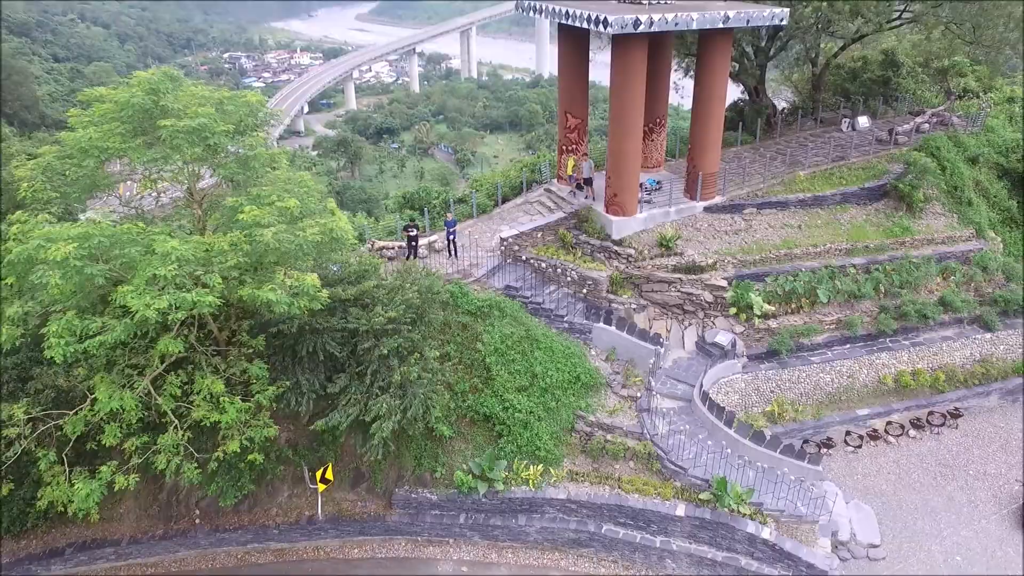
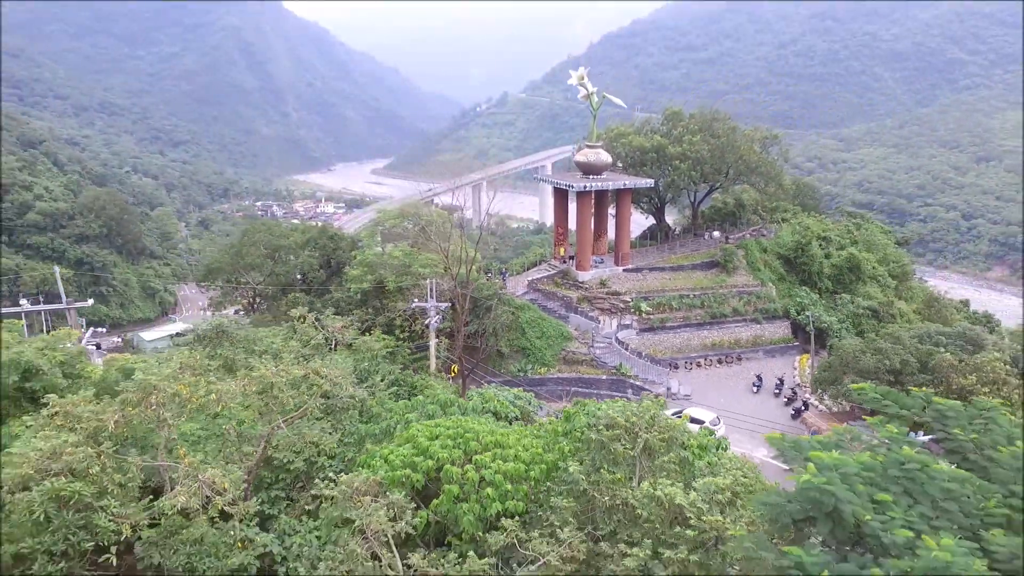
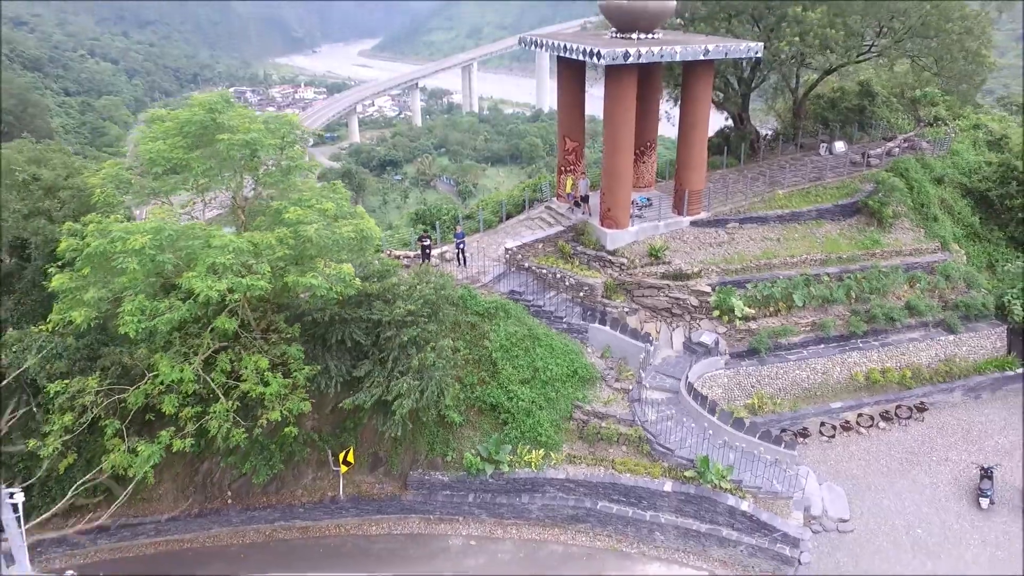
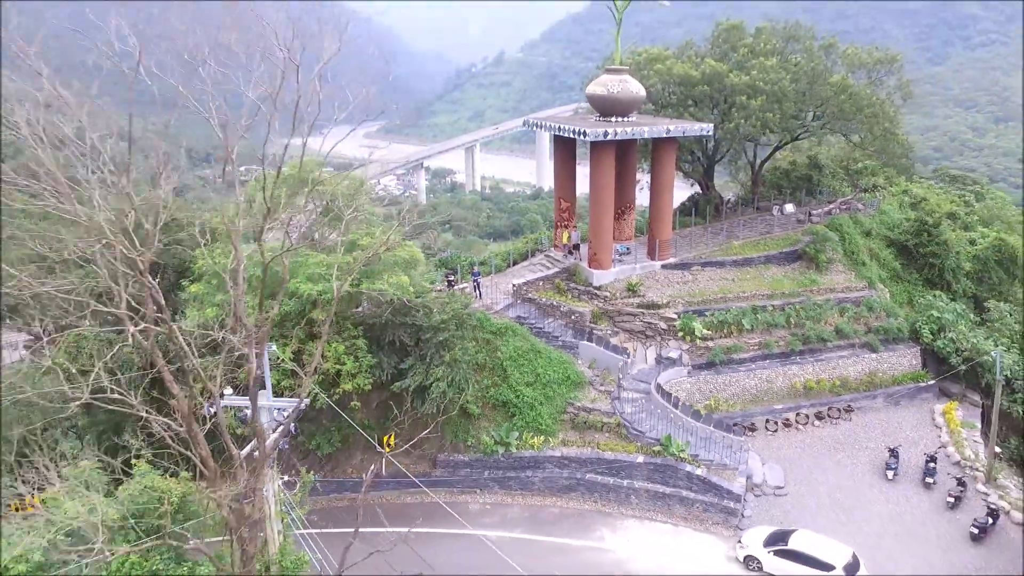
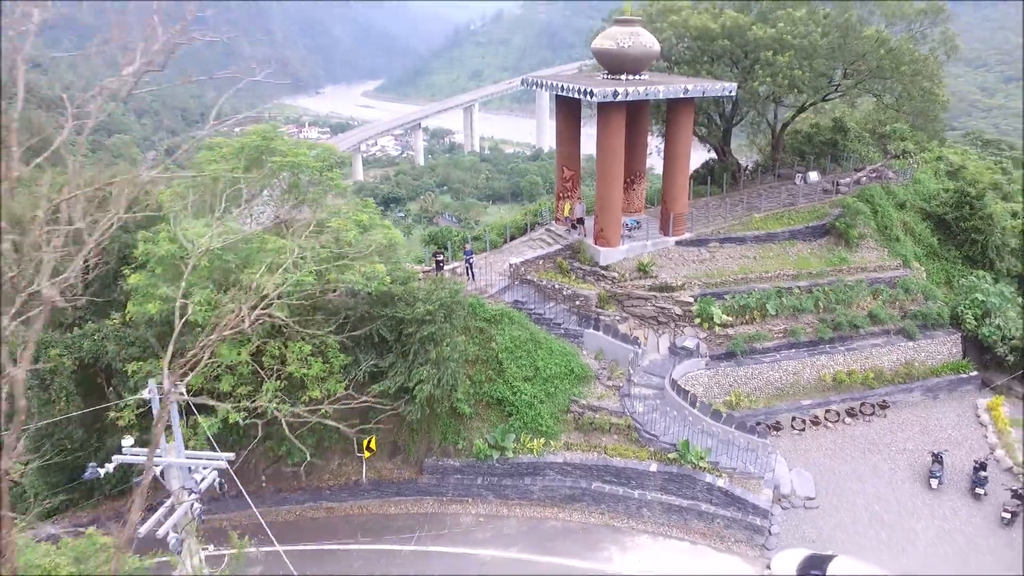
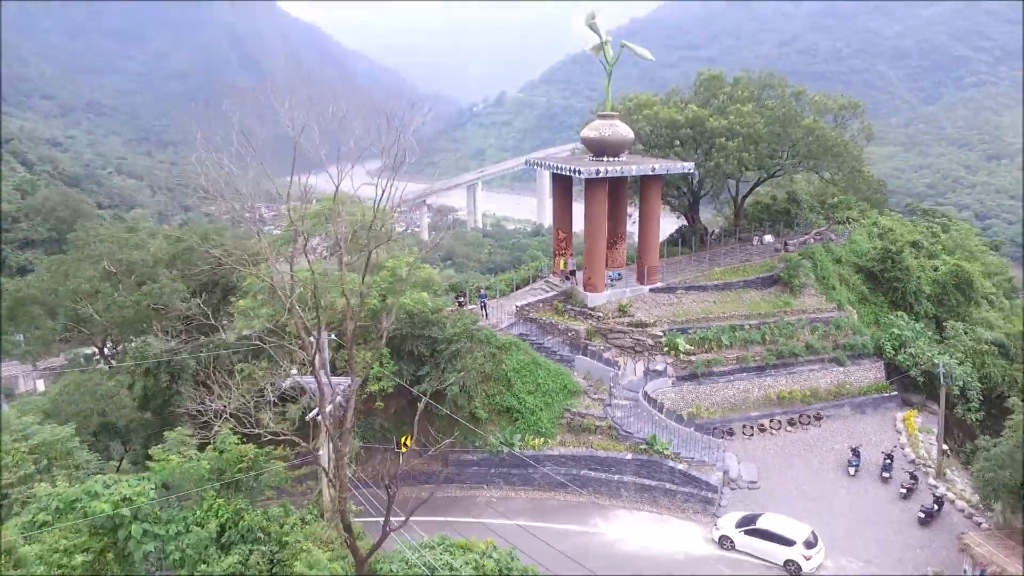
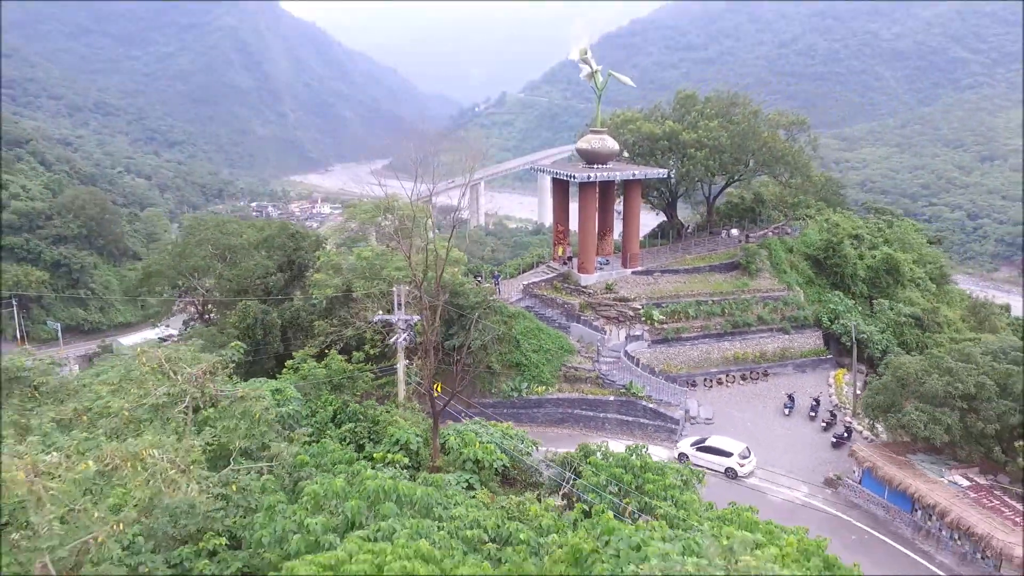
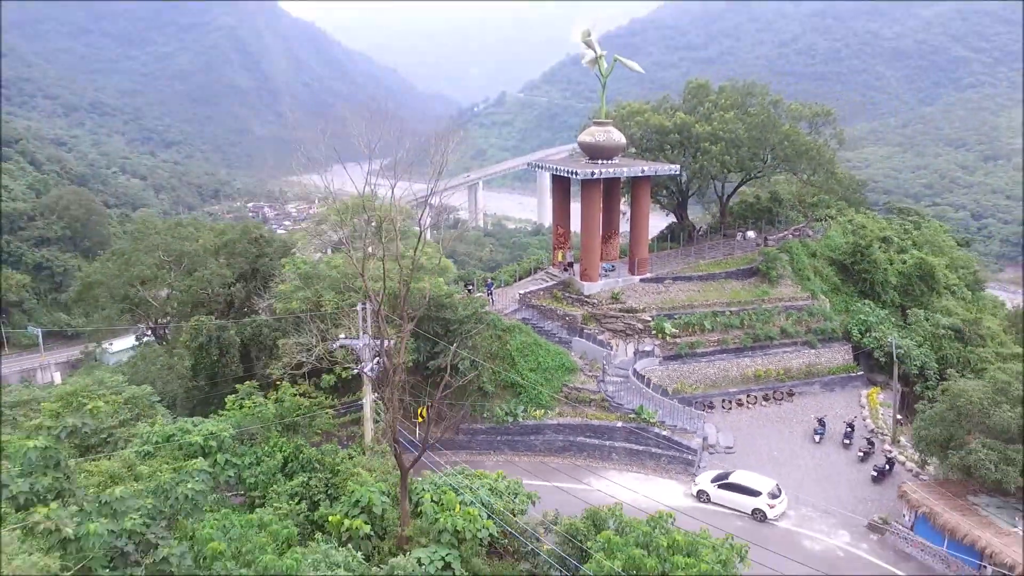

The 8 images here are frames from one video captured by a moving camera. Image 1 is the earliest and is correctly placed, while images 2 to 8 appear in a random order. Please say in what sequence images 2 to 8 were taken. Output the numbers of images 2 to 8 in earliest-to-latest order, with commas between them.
3, 5, 4, 6, 8, 7, 2
